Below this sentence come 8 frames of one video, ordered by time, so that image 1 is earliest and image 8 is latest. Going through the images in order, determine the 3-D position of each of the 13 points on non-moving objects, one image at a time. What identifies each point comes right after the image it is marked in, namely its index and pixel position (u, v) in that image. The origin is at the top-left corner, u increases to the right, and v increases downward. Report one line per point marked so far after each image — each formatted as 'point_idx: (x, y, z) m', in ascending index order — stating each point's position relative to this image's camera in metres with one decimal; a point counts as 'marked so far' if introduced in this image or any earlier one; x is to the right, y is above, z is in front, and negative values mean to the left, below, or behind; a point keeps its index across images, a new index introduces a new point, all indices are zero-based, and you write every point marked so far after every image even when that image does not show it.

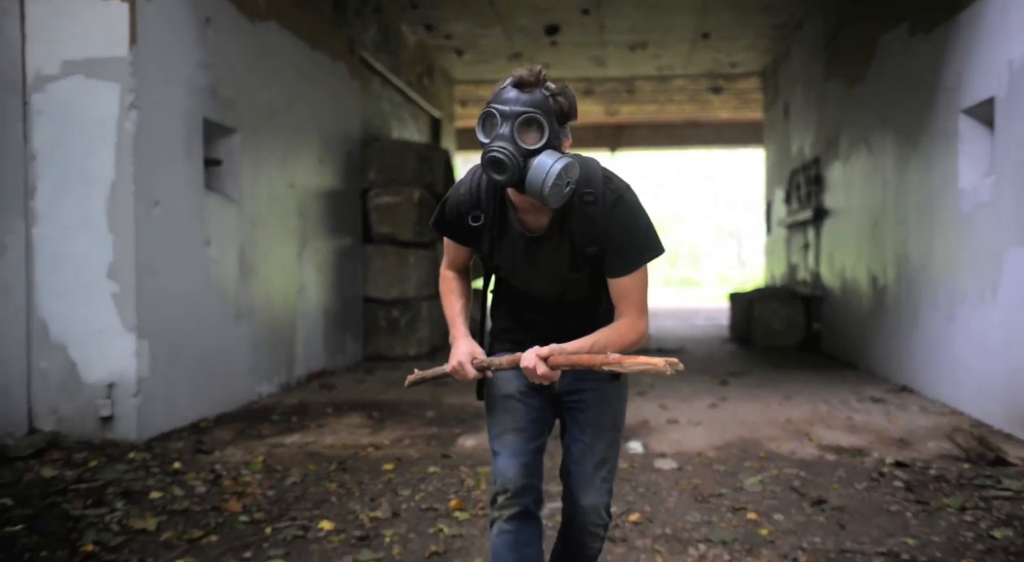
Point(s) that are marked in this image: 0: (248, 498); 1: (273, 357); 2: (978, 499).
0: (-1.0, -0.8, +3.1) m
1: (-1.6, -0.5, +5.7) m
2: (+1.7, -0.8, +3.0) m
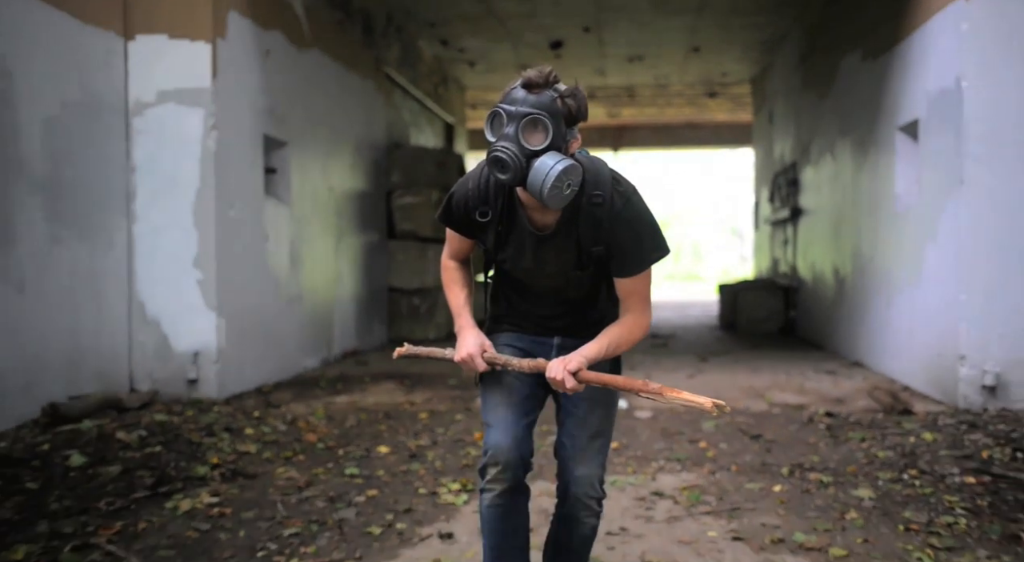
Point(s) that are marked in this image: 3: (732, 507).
0: (-1.0, -0.7, +4.1) m
1: (-1.6, -0.5, +6.6) m
2: (+1.7, -0.7, +3.9) m
3: (+0.8, -0.8, +2.9) m
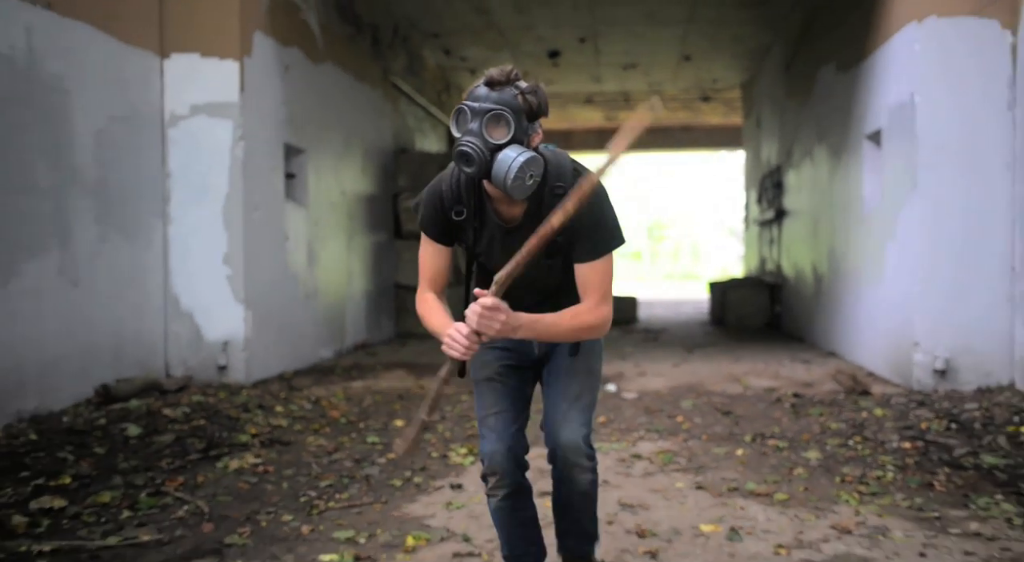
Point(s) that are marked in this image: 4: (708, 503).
0: (-1.0, -0.7, +4.6) m
1: (-1.6, -0.4, +7.2) m
2: (+1.7, -0.7, +4.5) m
3: (+0.8, -0.8, +3.4) m
4: (+0.7, -0.8, +2.9) m
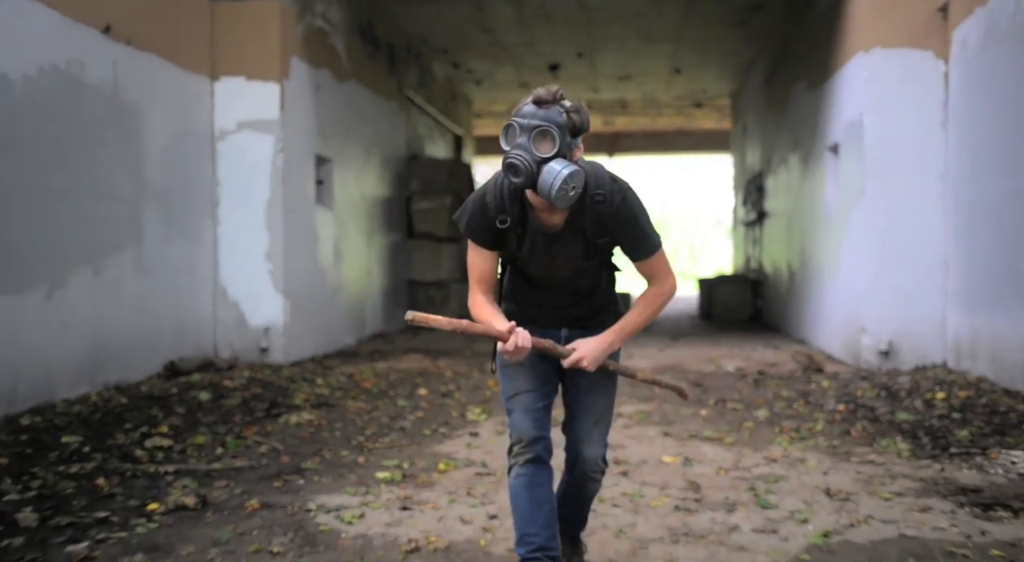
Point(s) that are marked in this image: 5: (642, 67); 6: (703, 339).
0: (-0.9, -0.7, +5.4) m
1: (-1.5, -0.4, +8.0) m
2: (+1.8, -0.6, +5.3) m
3: (+0.8, -0.7, +4.3) m
4: (+0.7, -0.7, +3.8) m
5: (+1.8, +3.0, +11.5) m
6: (+1.9, -0.6, +8.3) m
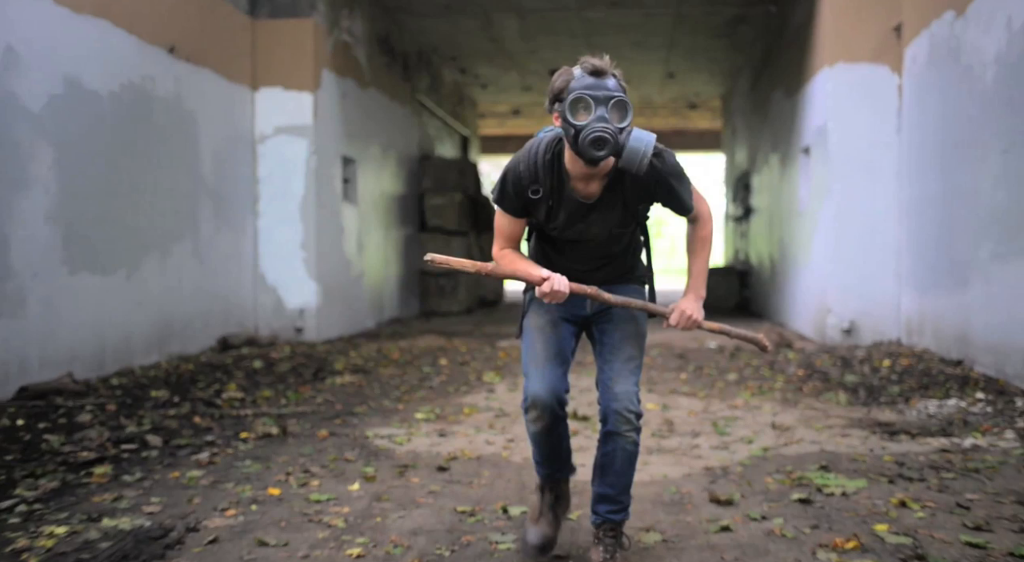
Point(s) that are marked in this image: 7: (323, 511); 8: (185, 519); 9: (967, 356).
0: (-0.9, -0.6, +6.2) m
1: (-1.5, -0.3, +8.8) m
2: (+1.8, -0.5, +6.1) m
3: (+0.9, -0.6, +5.1) m
4: (+0.8, -0.6, +4.6) m
5: (+1.9, +3.1, +12.3) m
6: (+2.0, -0.5, +9.1) m
7: (-0.6, -0.7, +2.6) m
8: (-1.0, -0.7, +2.6) m
9: (+2.9, -0.5, +5.2) m
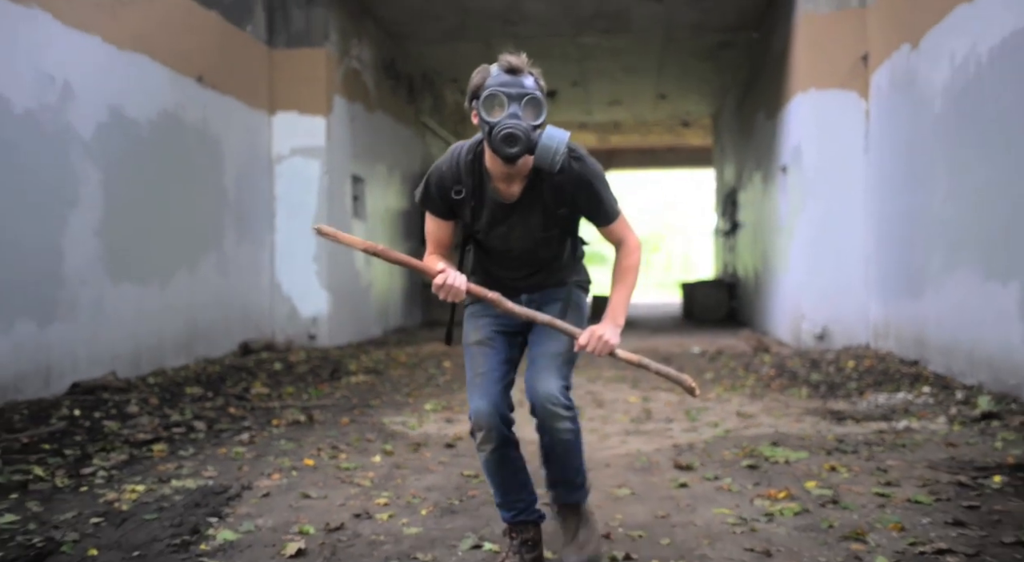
0: (-0.9, -0.6, +6.8) m
1: (-1.5, -0.4, +9.3) m
2: (+1.8, -0.6, +6.6) m
3: (+0.9, -0.7, +5.6) m
4: (+0.8, -0.7, +5.1) m
5: (+1.8, +2.9, +12.9) m
6: (+2.0, -0.6, +9.7) m
7: (-0.6, -0.7, +3.2) m
8: (-1.0, -0.7, +3.1) m
9: (+2.8, -0.5, +5.7) m
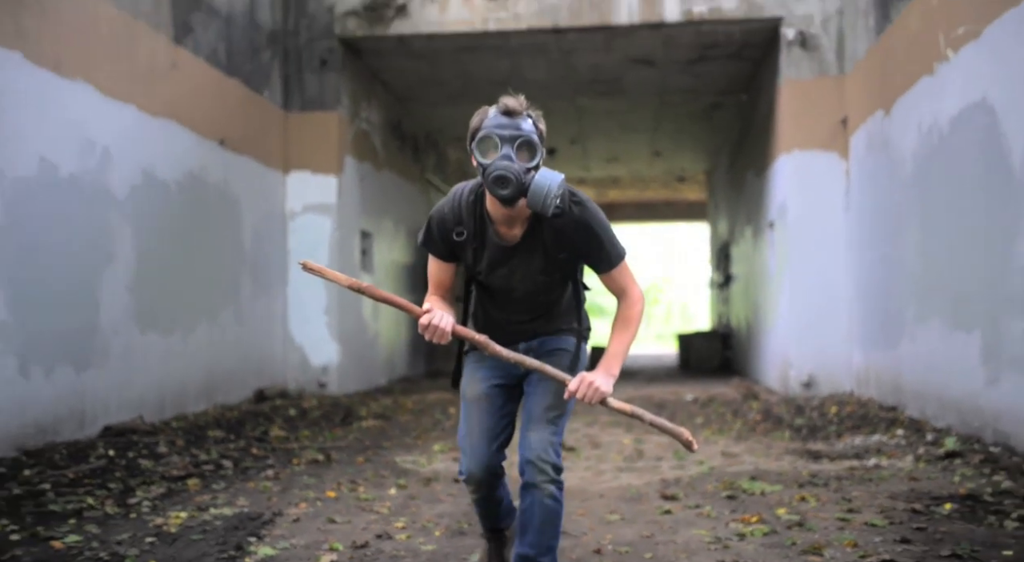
0: (-0.9, -1.1, +7.1) m
1: (-1.5, -1.0, +9.7) m
2: (+1.8, -1.0, +7.0) m
3: (+0.9, -1.0, +6.0) m
4: (+0.8, -1.0, +5.5) m
5: (+1.9, +2.1, +13.5) m
6: (+2.0, -1.2, +10.0) m
7: (-0.6, -0.9, +3.5) m
8: (-1.0, -0.9, +3.4) m
9: (+2.8, -0.9, +6.1) m
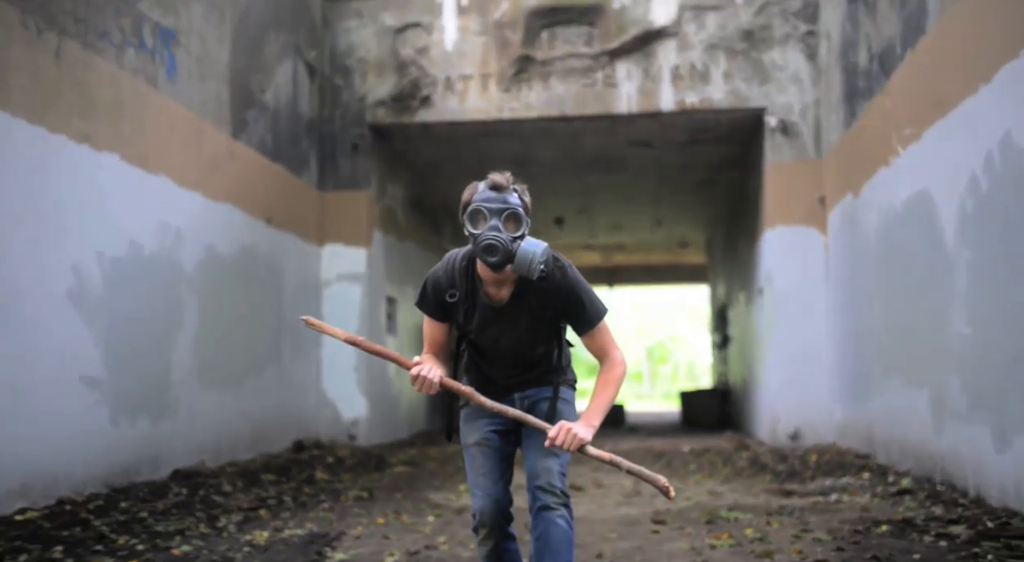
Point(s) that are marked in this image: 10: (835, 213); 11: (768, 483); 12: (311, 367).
0: (-0.7, -1.7, +7.9) m
1: (-1.3, -1.7, +10.5) m
2: (+2.0, -1.6, +7.7) m
3: (+1.0, -1.5, +6.7) m
4: (+0.9, -1.5, +6.2) m
5: (+2.0, +1.1, +14.4) m
6: (+2.1, -2.0, +10.7) m
7: (-0.5, -1.3, +4.3) m
8: (-0.9, -1.3, +4.2) m
9: (+3.0, -1.4, +6.9) m
10: (+3.2, +0.7, +8.2) m
11: (+1.8, -1.4, +5.9) m
12: (-2.1, -0.9, +8.8) m
